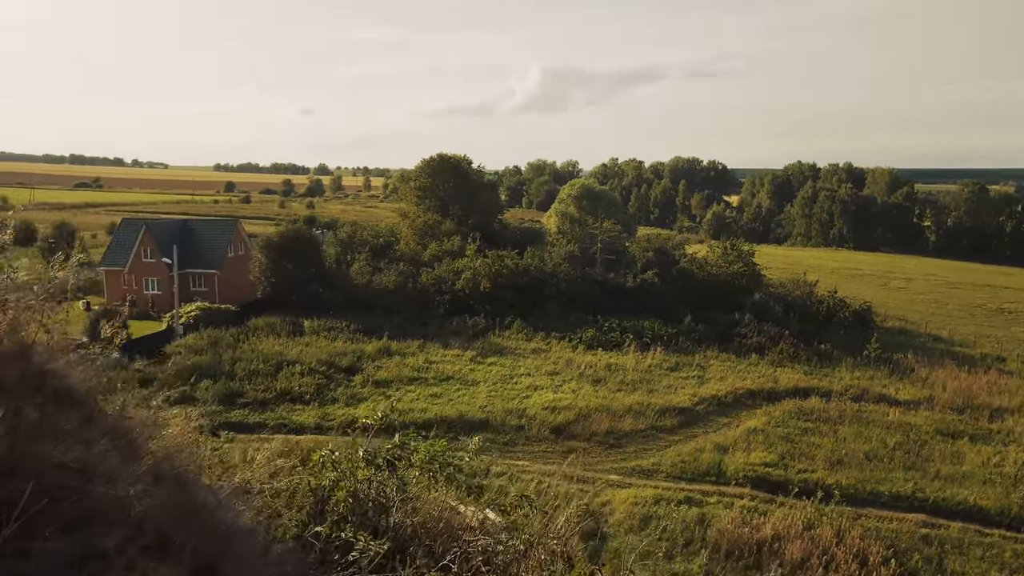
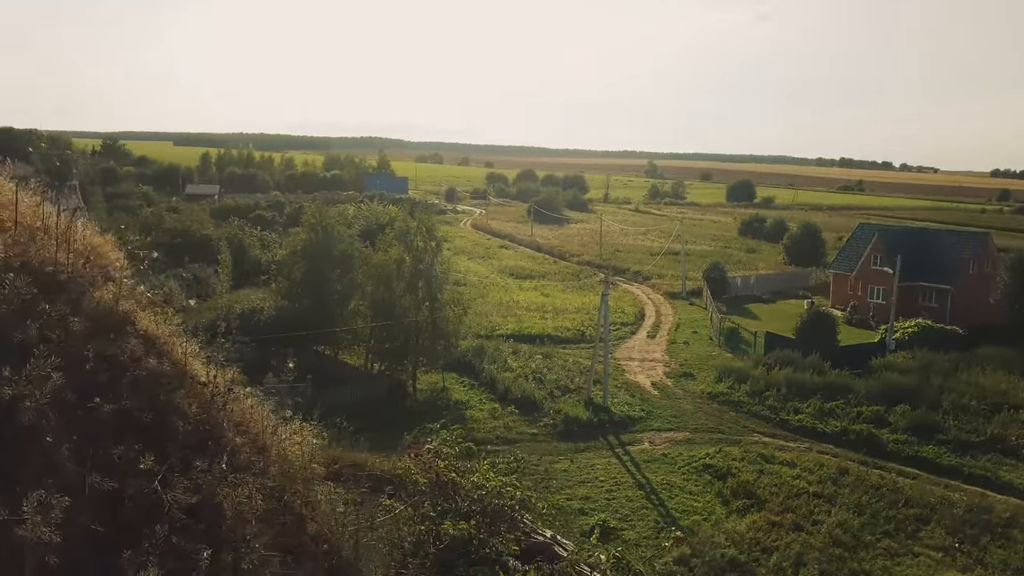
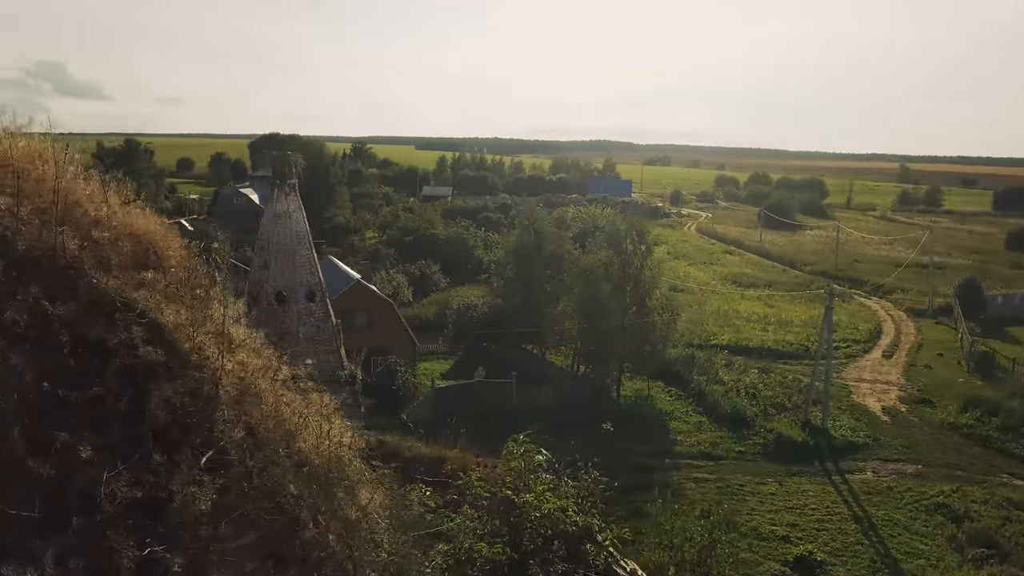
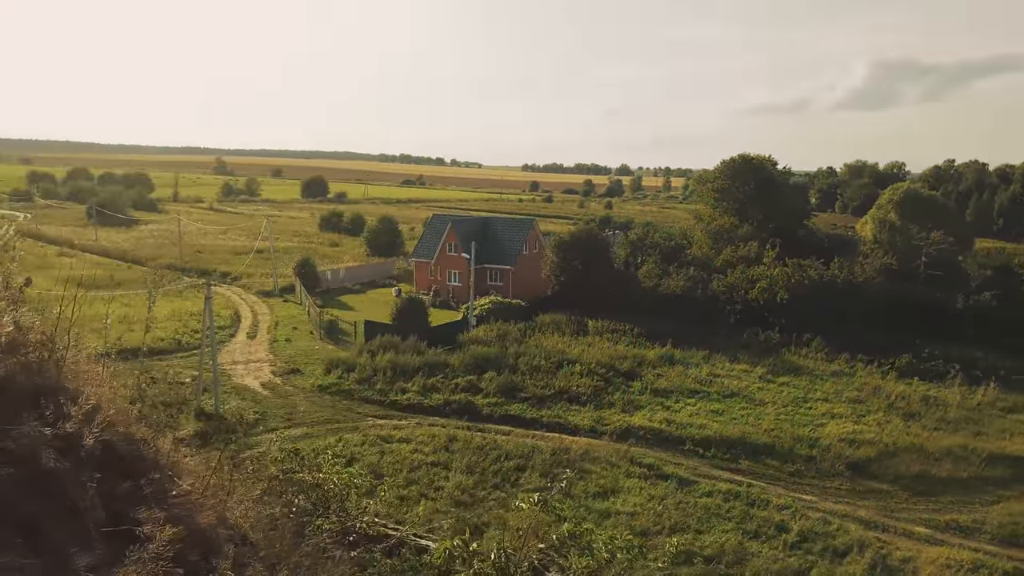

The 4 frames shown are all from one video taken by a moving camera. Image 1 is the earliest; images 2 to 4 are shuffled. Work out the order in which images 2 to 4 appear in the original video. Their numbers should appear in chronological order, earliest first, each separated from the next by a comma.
4, 2, 3
